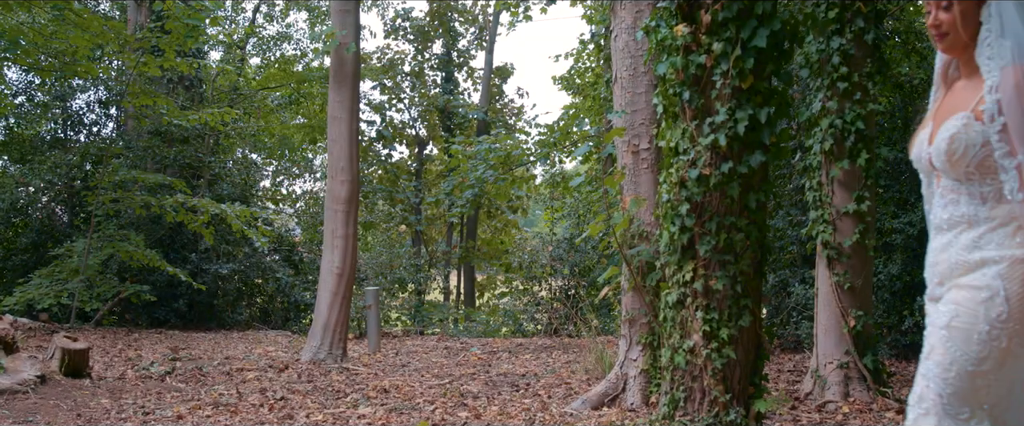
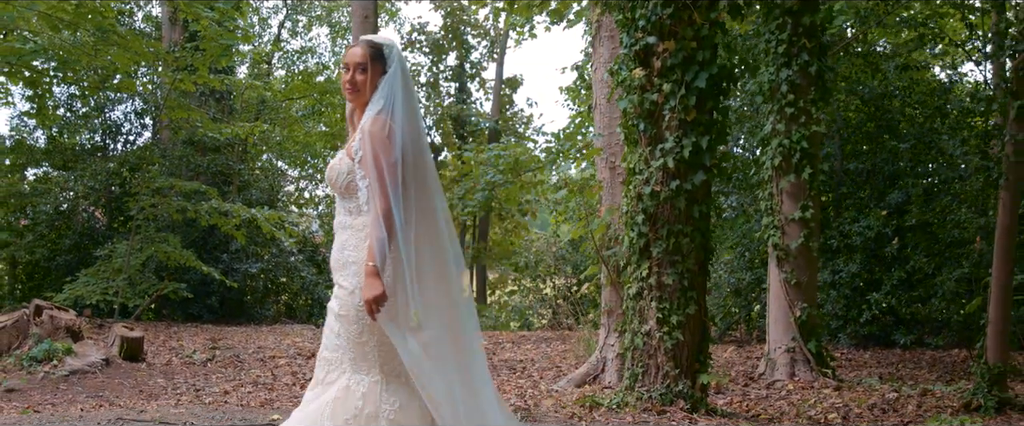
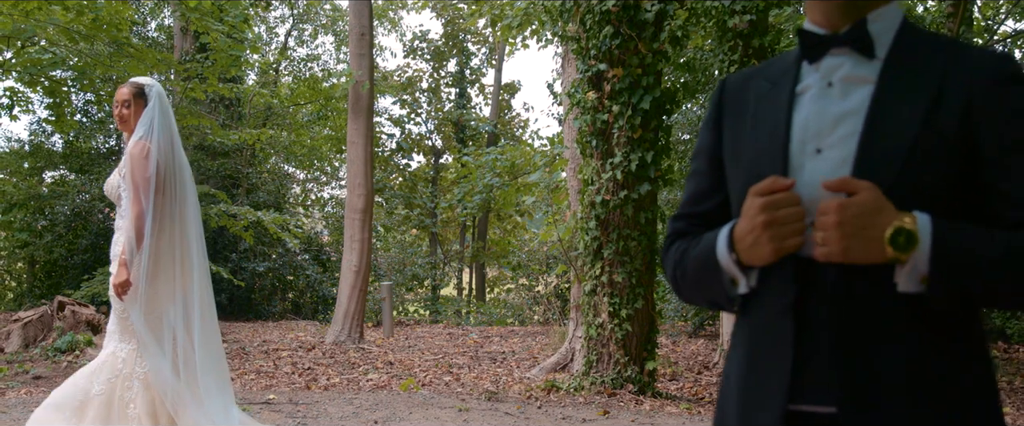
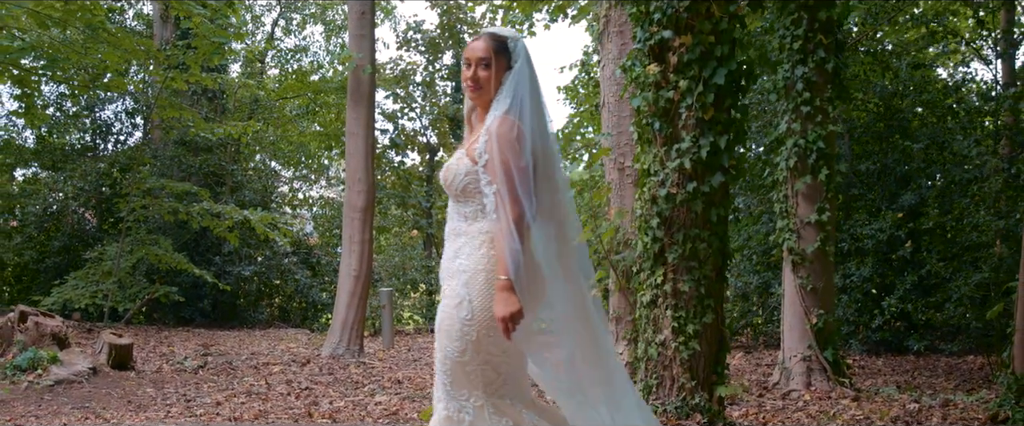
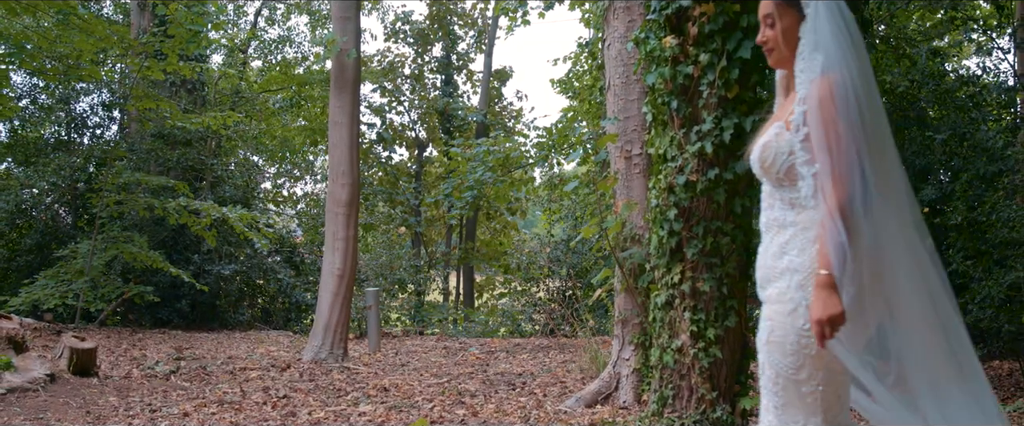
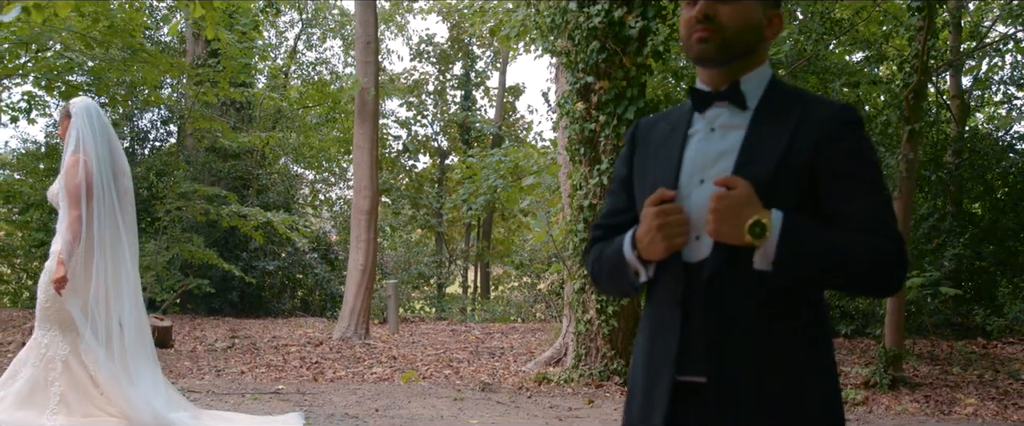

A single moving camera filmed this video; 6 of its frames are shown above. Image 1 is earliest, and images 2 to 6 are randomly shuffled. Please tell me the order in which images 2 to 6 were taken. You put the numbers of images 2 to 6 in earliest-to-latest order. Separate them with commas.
5, 4, 2, 3, 6
